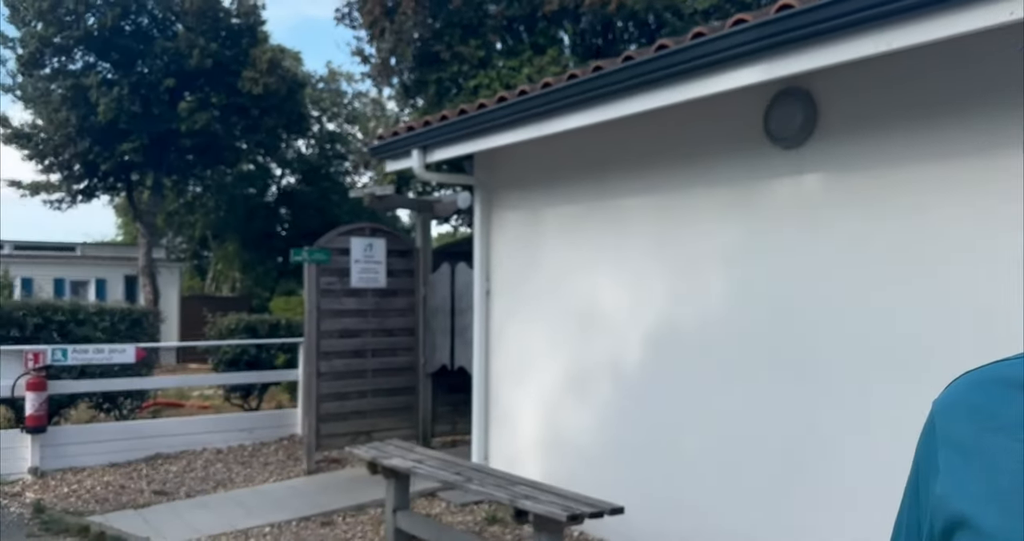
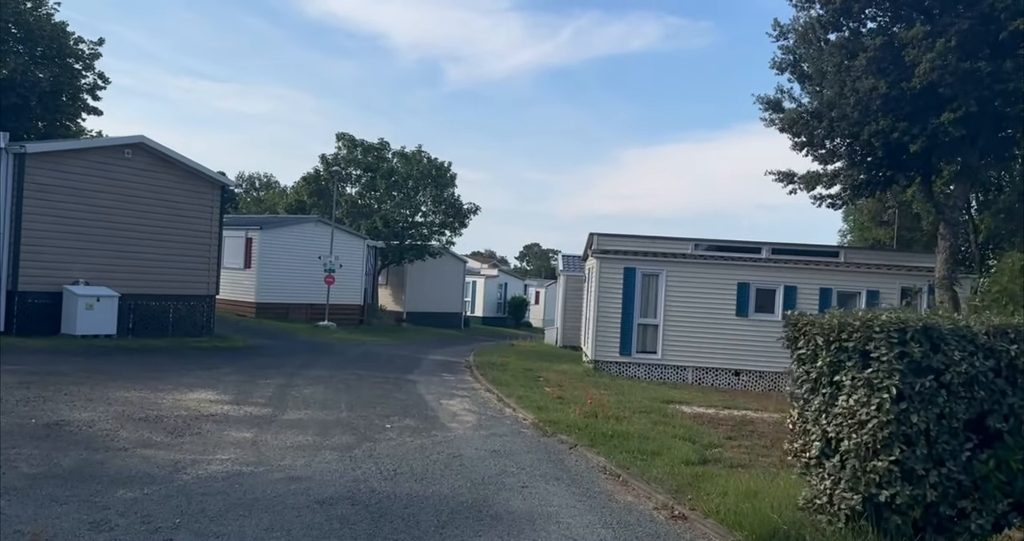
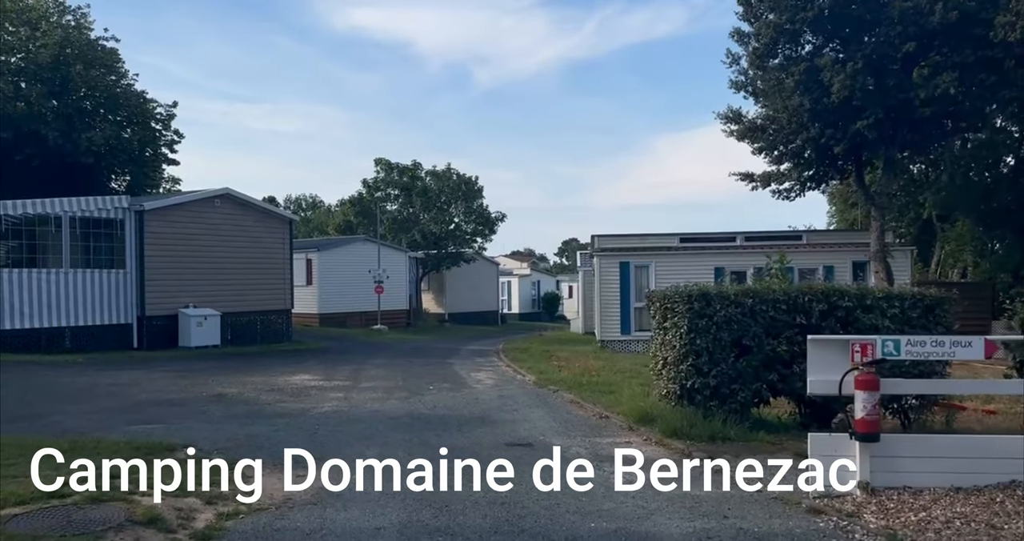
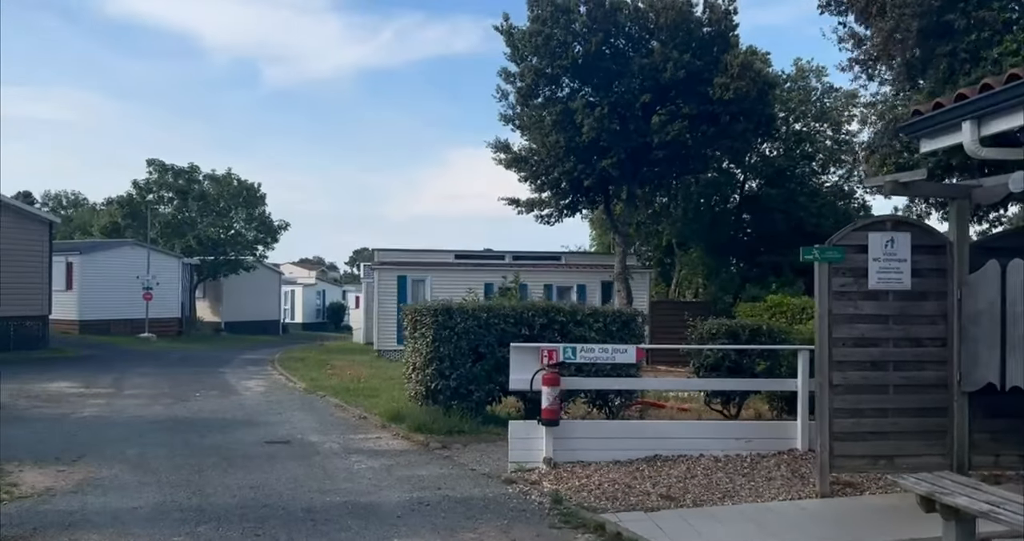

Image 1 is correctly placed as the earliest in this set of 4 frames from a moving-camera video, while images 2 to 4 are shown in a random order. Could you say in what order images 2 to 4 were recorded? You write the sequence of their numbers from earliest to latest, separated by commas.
4, 3, 2
